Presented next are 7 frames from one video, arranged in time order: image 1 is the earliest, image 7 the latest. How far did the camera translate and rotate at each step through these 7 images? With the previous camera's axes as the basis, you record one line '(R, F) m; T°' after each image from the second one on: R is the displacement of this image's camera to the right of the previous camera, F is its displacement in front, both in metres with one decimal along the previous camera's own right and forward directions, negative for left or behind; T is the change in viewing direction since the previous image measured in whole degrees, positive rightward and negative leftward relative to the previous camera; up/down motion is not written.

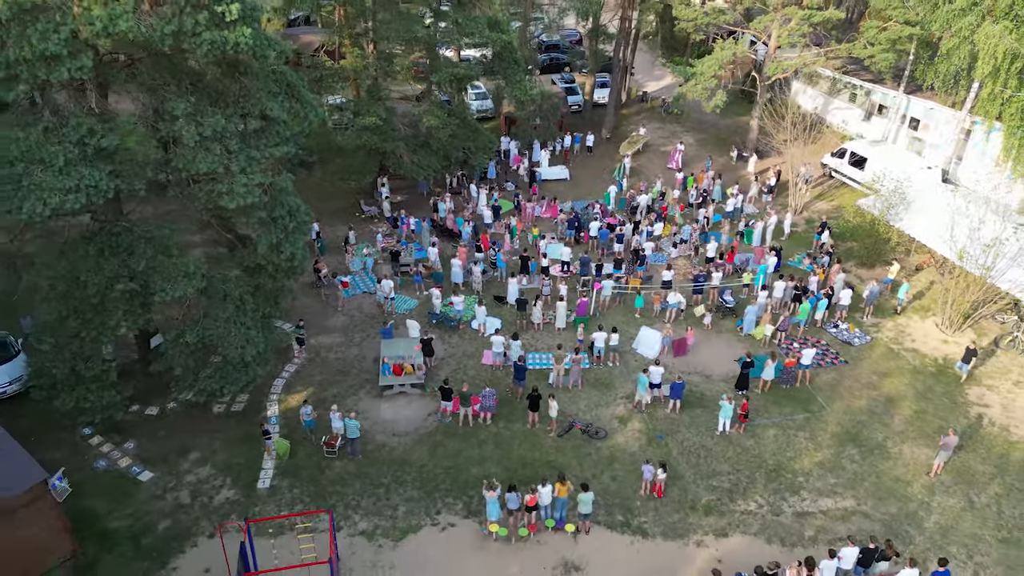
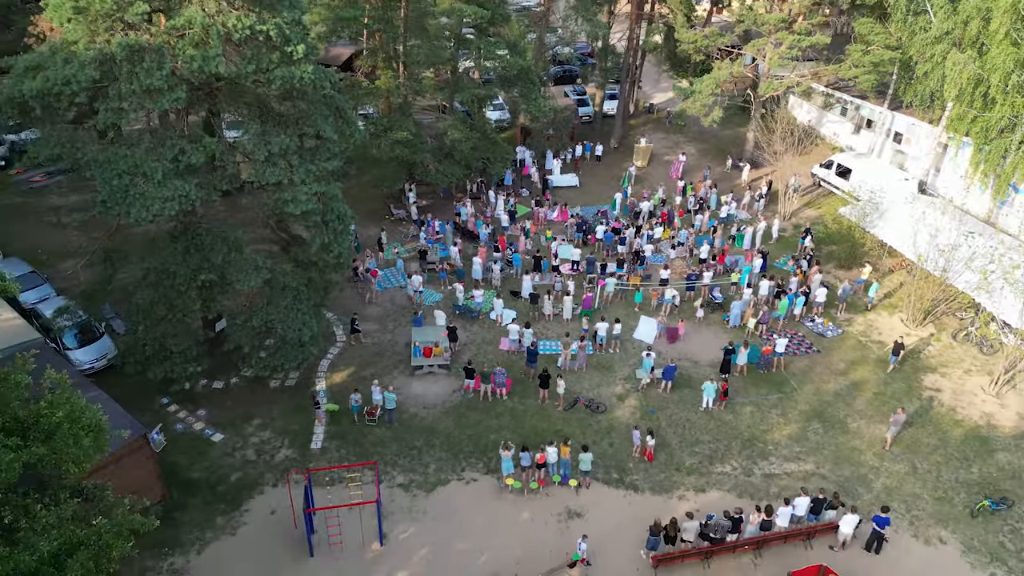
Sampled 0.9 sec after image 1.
(-0.1, -2.3) m; -1°
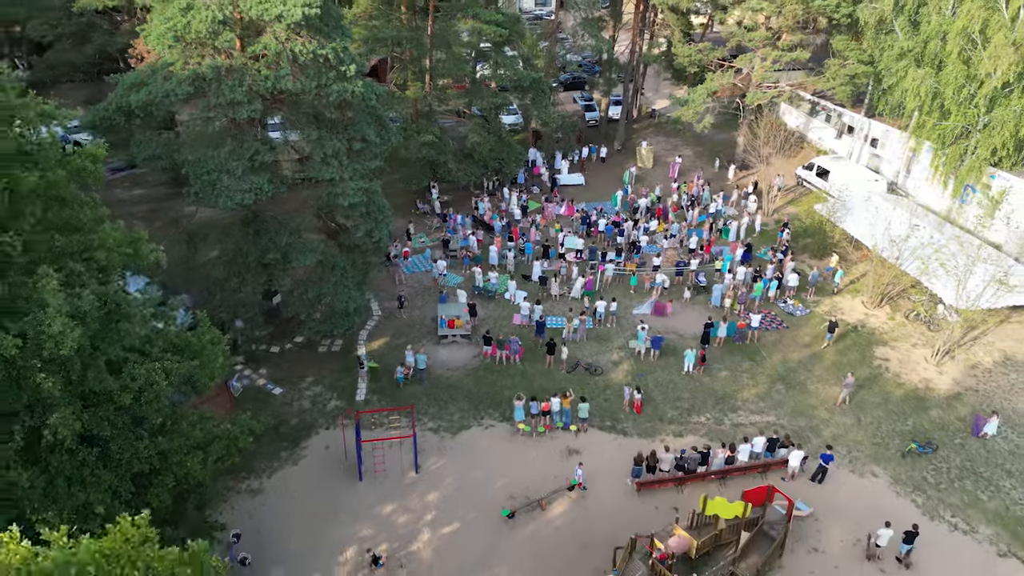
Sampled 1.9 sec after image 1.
(-0.1, -2.9) m; -1°
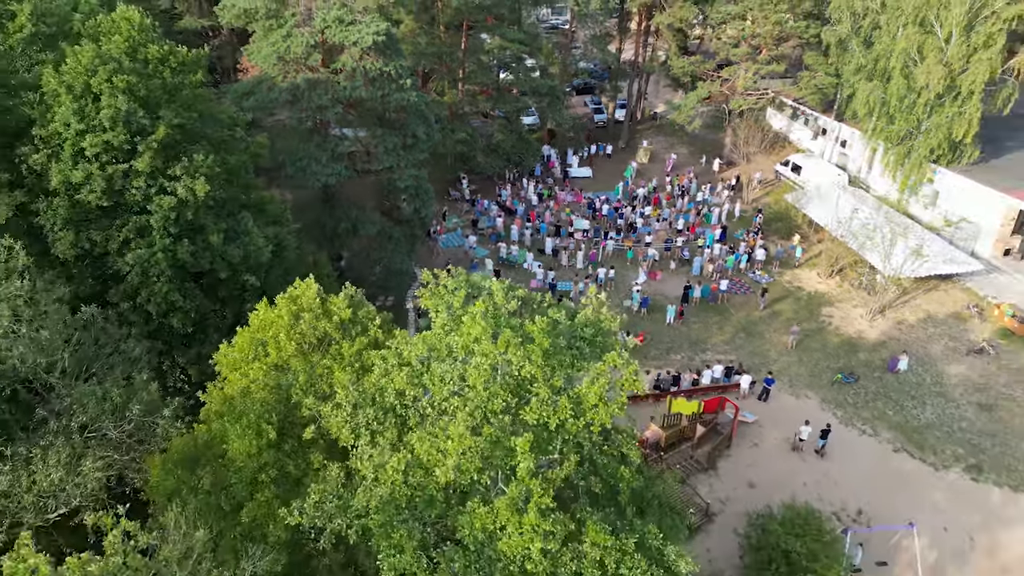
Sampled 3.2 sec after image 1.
(-0.2, -4.9) m; -1°
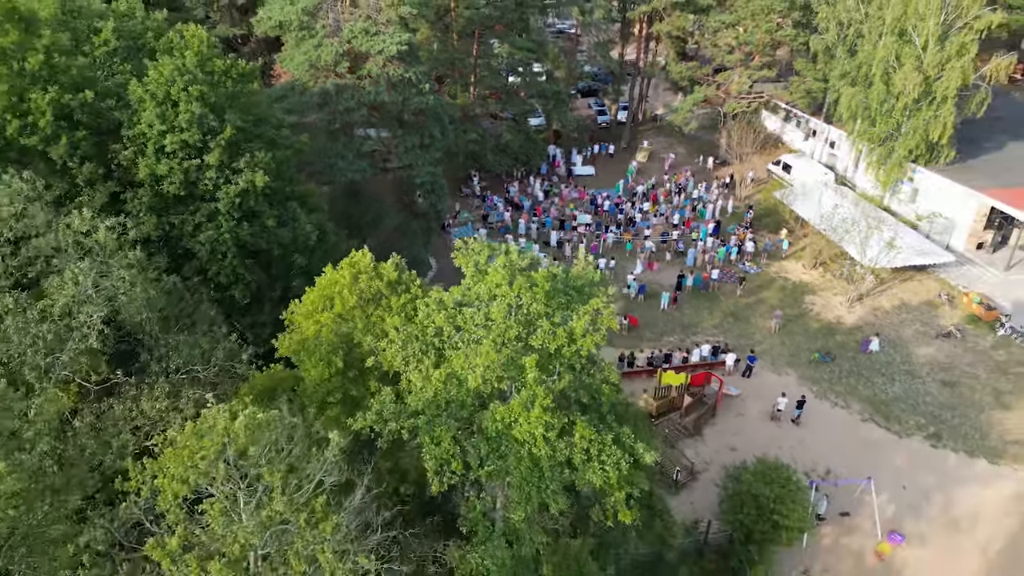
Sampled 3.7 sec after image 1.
(-0.1, -2.2) m; 0°
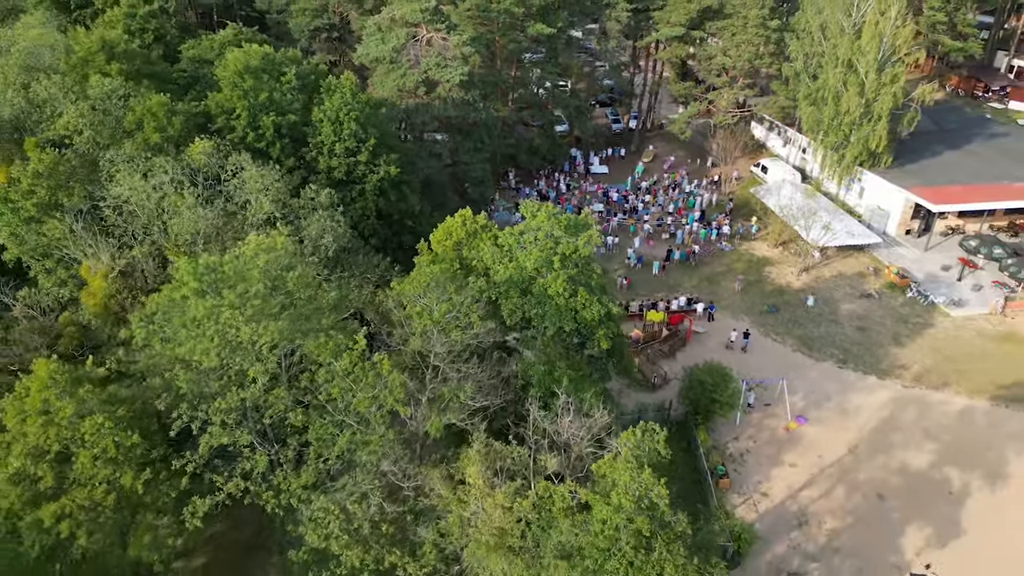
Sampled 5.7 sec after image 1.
(-0.4, -8.4) m; -2°
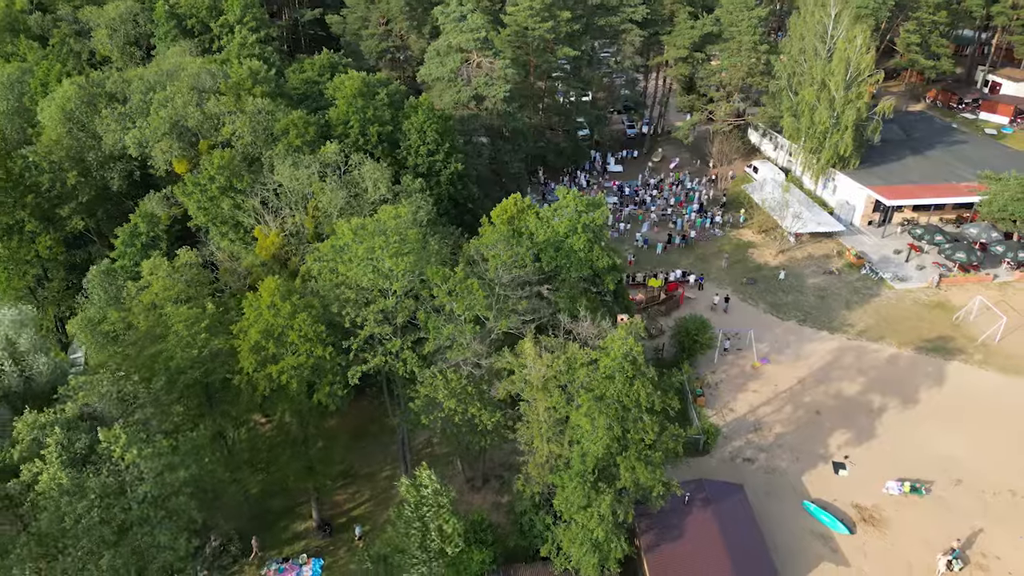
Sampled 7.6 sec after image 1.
(-0.7, -8.1) m; -2°
